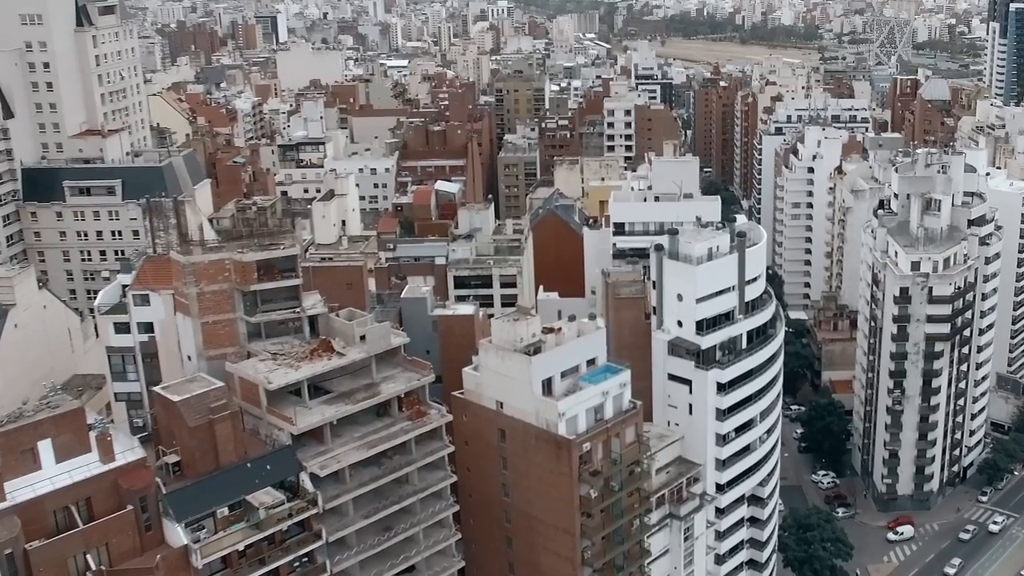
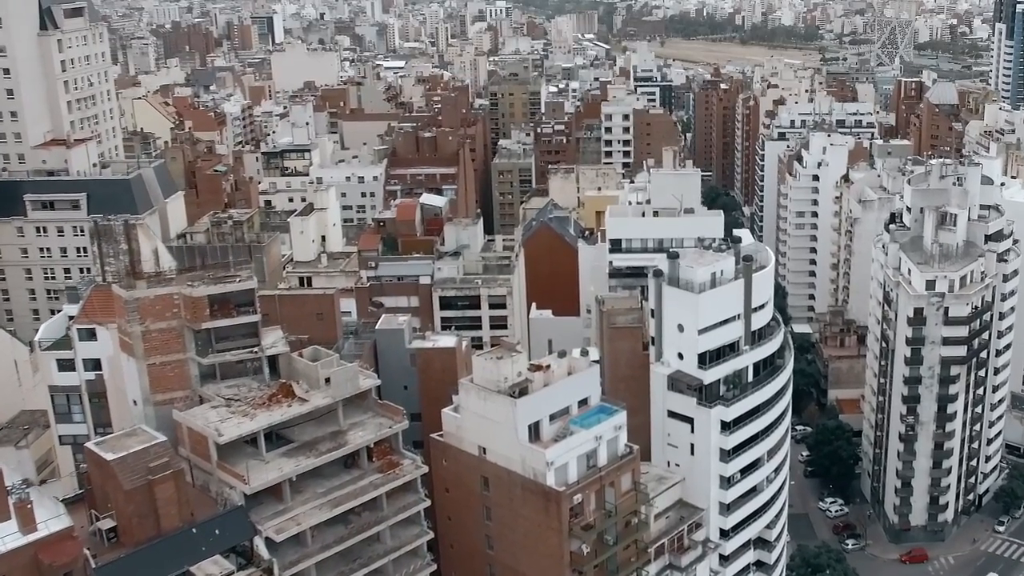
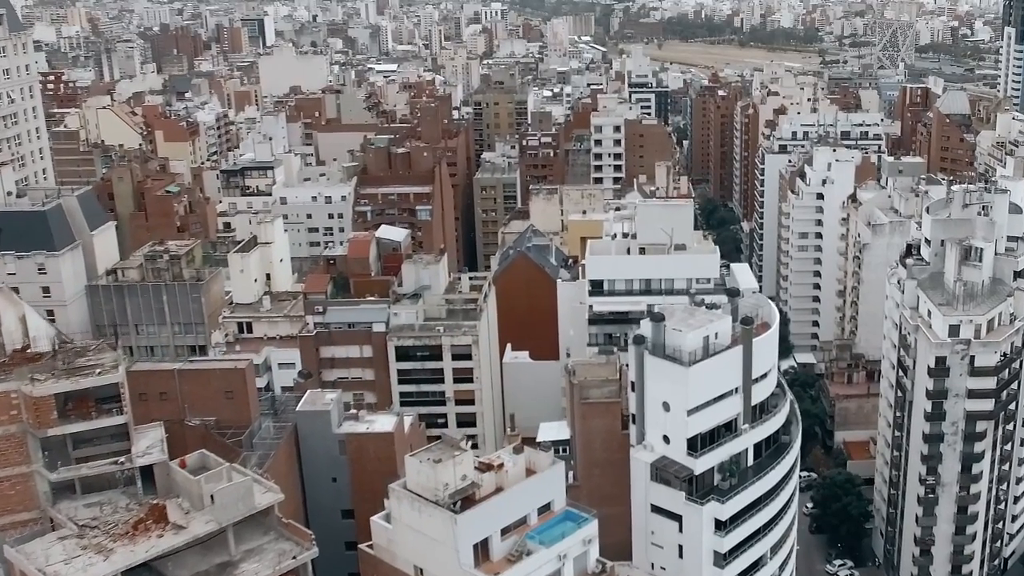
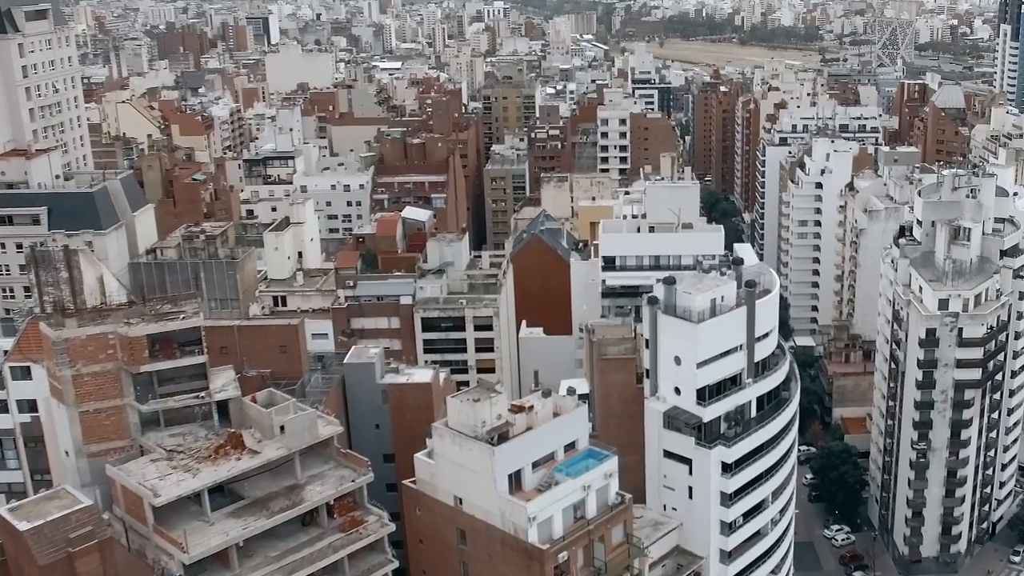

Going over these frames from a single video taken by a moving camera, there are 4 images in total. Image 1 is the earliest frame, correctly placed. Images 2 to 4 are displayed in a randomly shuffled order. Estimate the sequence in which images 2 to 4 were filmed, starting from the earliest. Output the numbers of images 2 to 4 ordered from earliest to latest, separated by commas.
2, 4, 3
